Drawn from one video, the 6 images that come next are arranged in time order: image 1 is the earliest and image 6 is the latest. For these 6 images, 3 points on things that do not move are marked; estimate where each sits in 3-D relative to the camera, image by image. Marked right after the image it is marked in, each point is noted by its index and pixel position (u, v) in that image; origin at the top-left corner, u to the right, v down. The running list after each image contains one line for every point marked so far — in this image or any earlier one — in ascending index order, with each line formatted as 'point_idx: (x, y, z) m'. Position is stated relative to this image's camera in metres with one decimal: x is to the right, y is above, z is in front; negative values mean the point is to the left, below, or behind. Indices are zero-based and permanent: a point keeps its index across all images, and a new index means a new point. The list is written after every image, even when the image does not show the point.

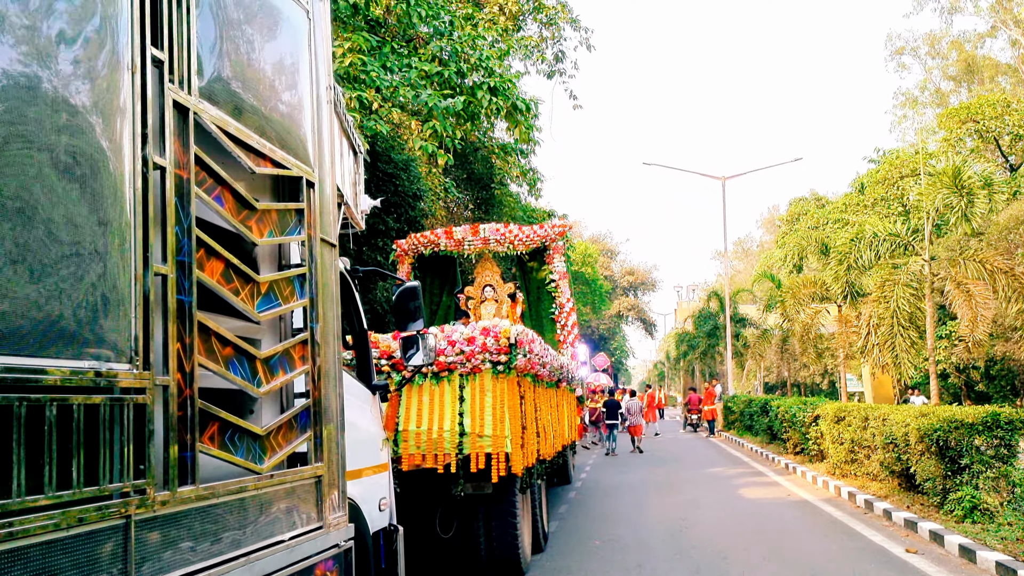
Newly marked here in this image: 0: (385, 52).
0: (-2.1, +3.9, +15.4) m
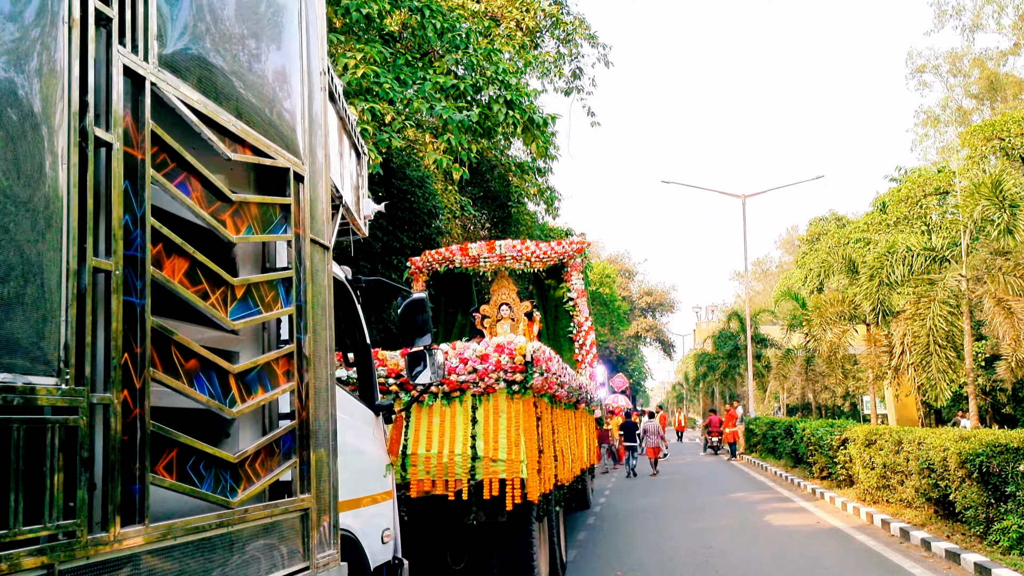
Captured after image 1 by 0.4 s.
0: (-1.8, +3.6, +15.1) m
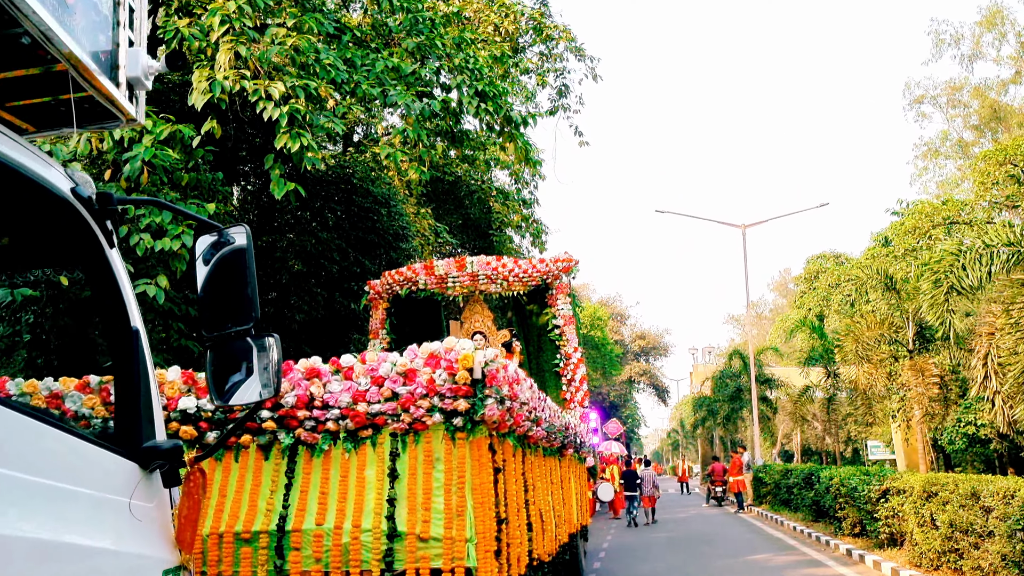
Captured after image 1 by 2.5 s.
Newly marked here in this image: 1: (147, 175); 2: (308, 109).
0: (-2.3, +3.3, +12.7) m
1: (-3.8, +1.2, +9.6) m
2: (-2.4, +2.1, +10.9) m
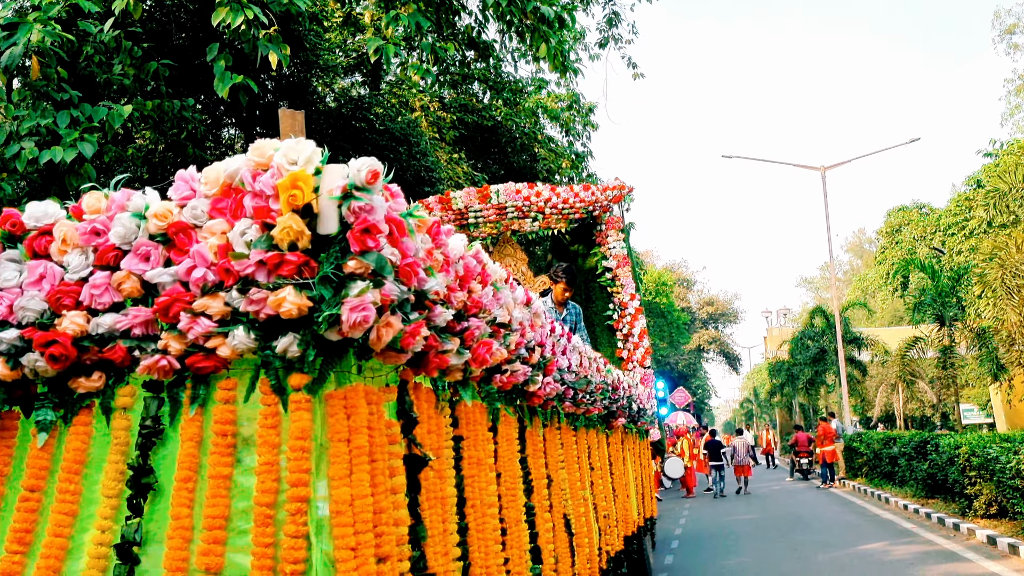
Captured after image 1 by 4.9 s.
0: (-2.0, +4.0, +9.9) m
1: (-3.7, +1.7, +7.0) m
2: (-2.2, +2.8, +8.2) m
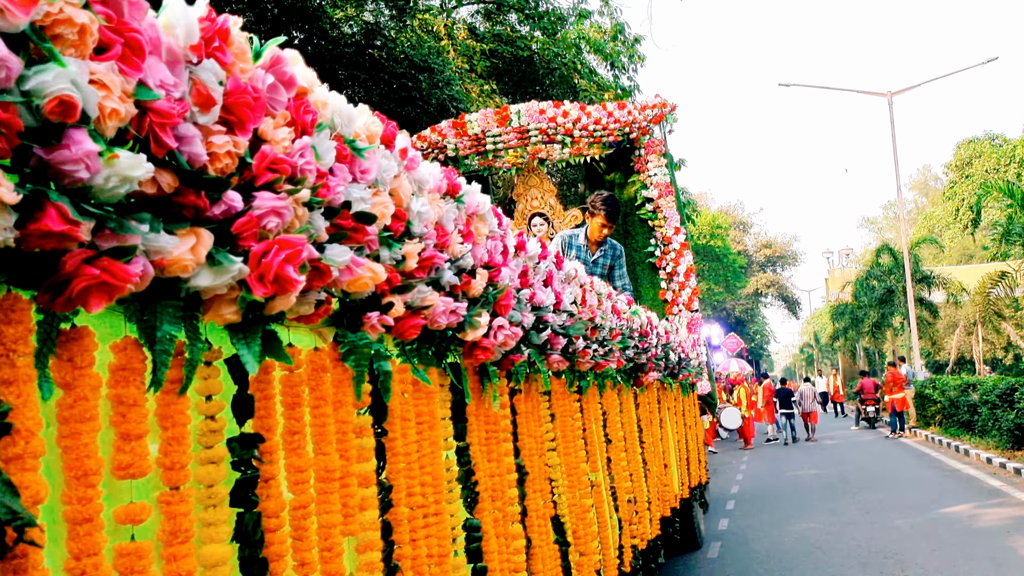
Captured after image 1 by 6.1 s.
0: (-1.9, +4.6, +8.5) m
1: (-3.7, +2.1, +5.8) m
2: (-2.2, +3.2, +6.8) m
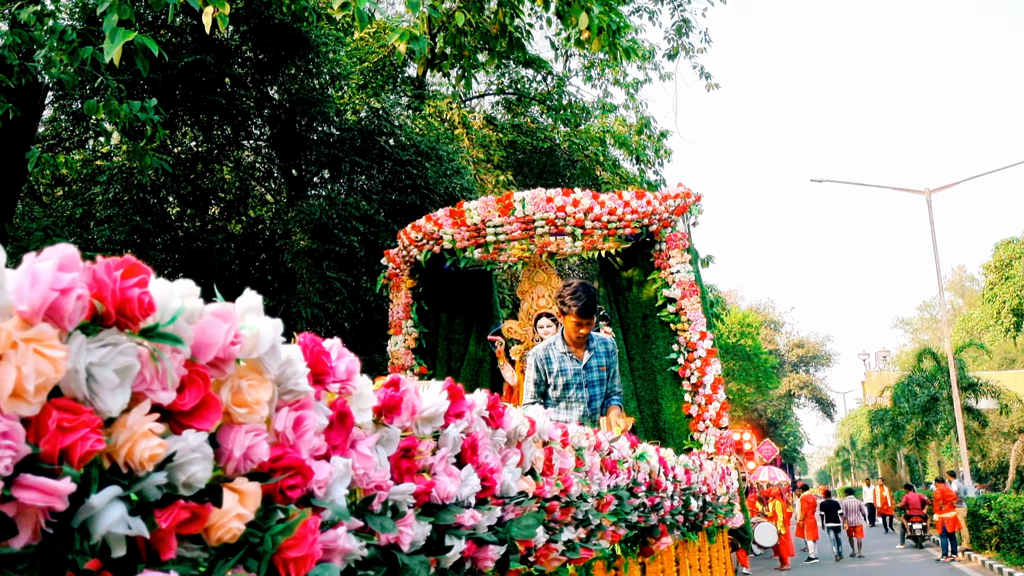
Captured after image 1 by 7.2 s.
0: (-1.9, +3.7, +7.8) m
1: (-3.7, +1.5, +4.9) m
2: (-2.2, +2.5, +6.0) m
